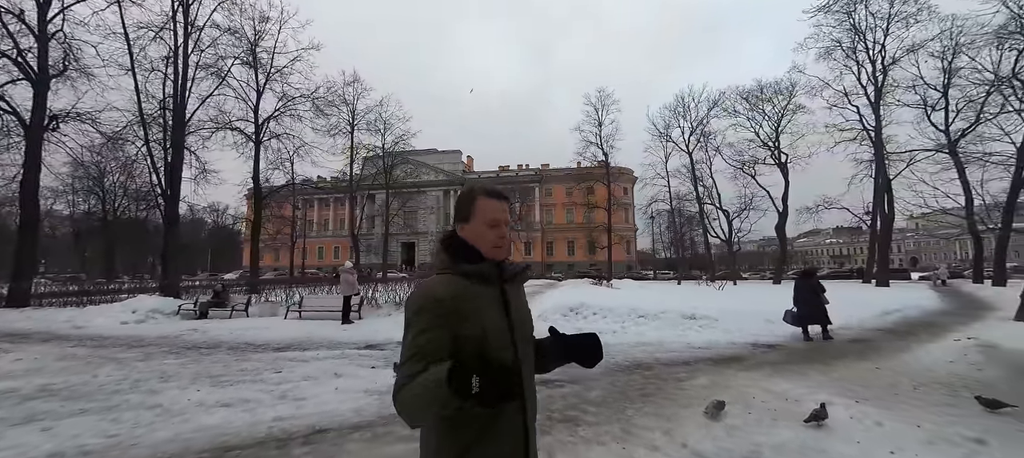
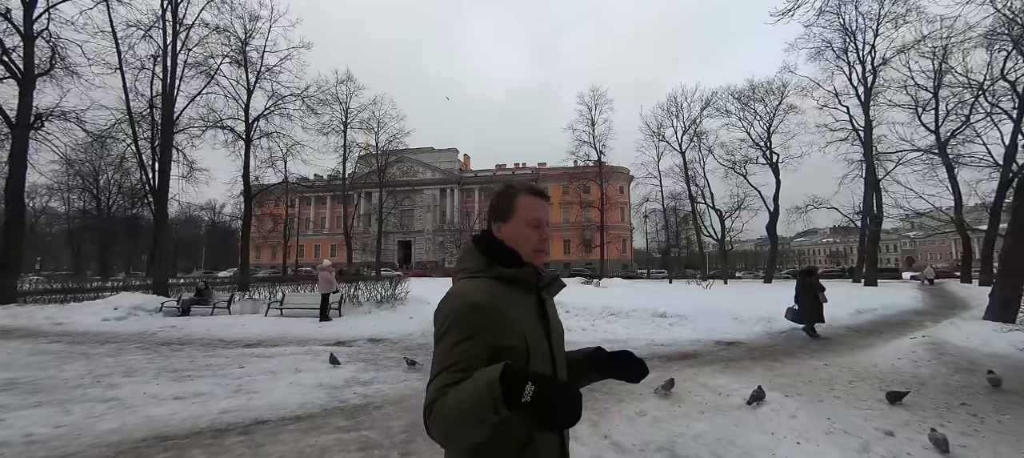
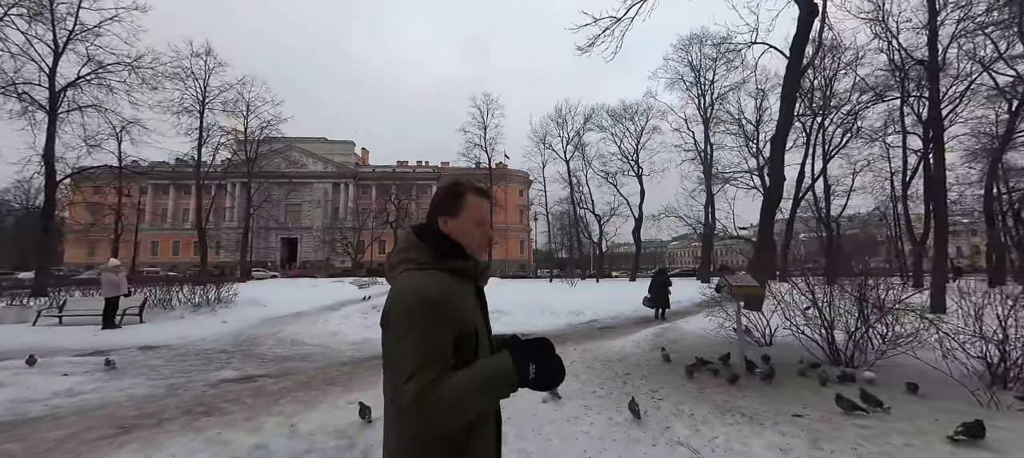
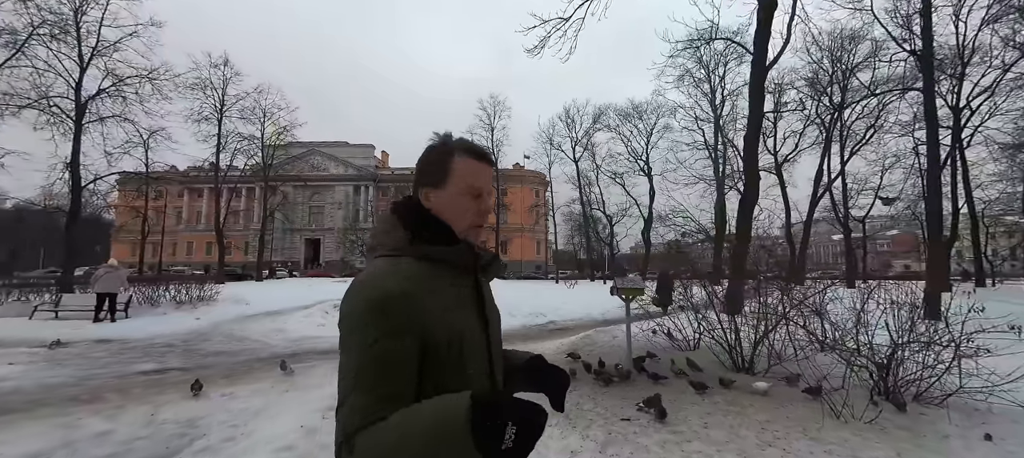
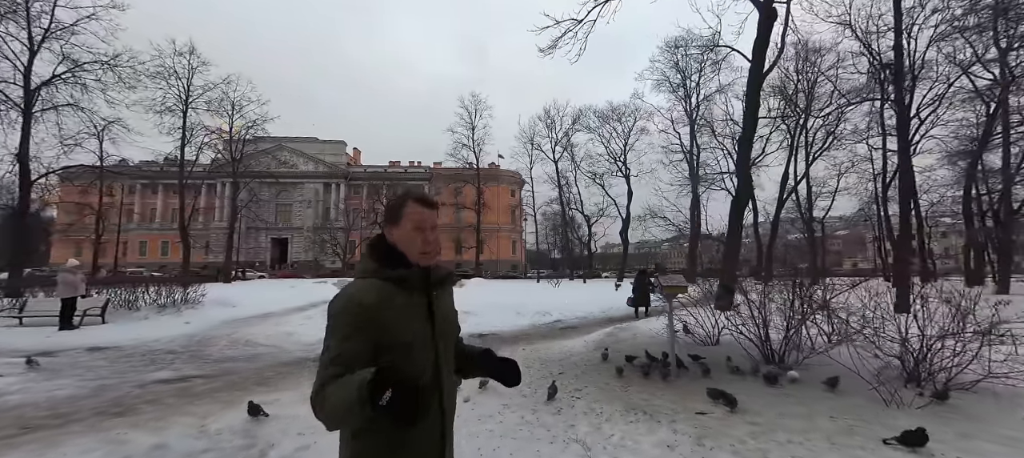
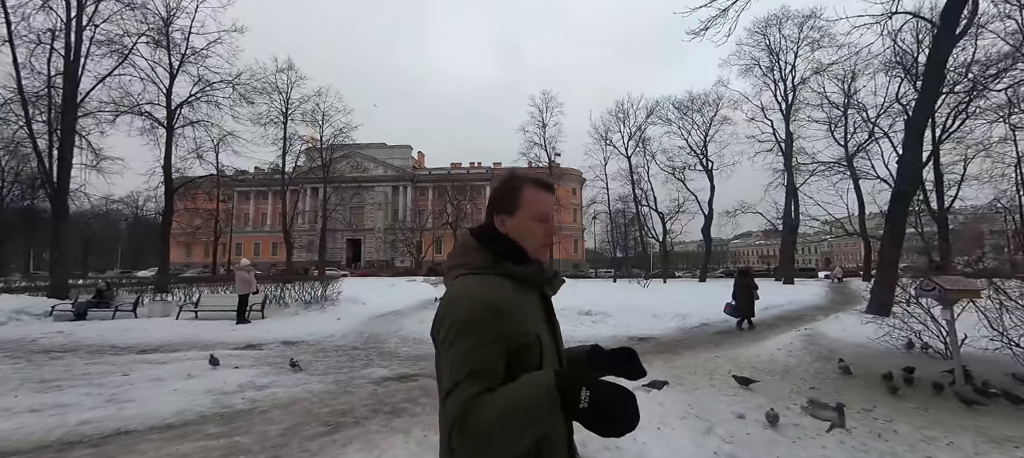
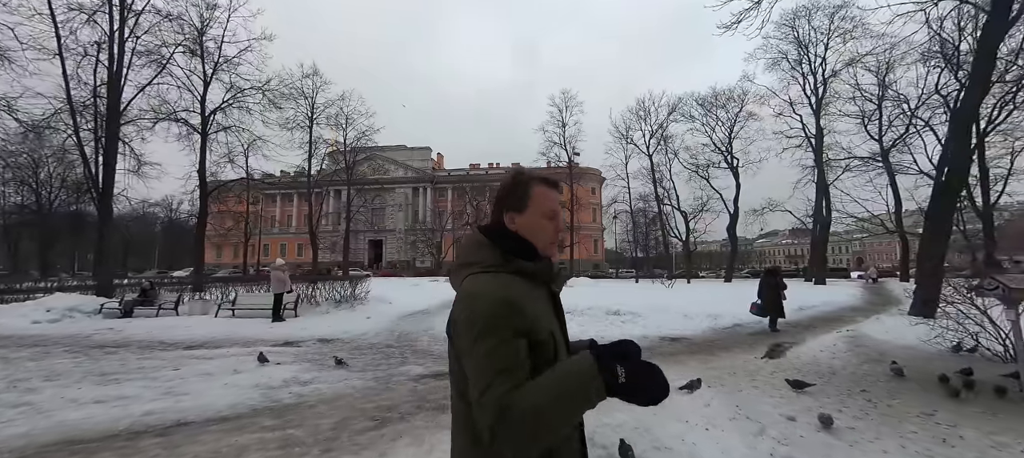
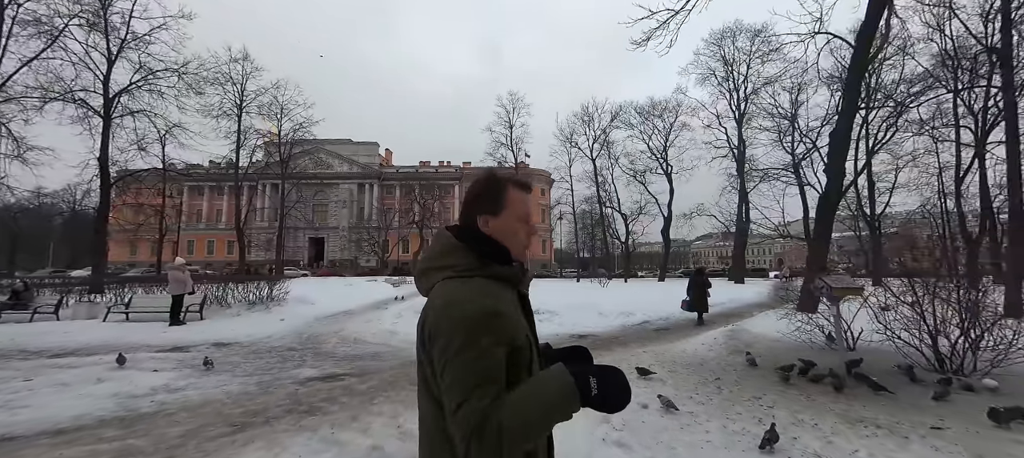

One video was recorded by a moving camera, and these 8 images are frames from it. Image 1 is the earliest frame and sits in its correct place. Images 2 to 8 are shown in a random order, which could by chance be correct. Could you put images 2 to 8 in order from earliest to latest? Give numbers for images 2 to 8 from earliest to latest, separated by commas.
2, 7, 6, 8, 3, 5, 4
